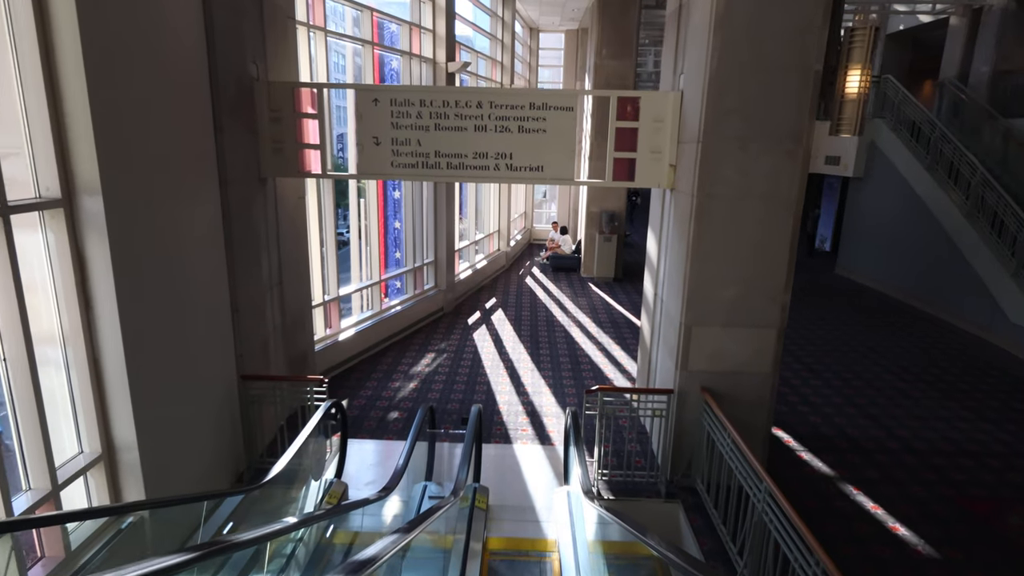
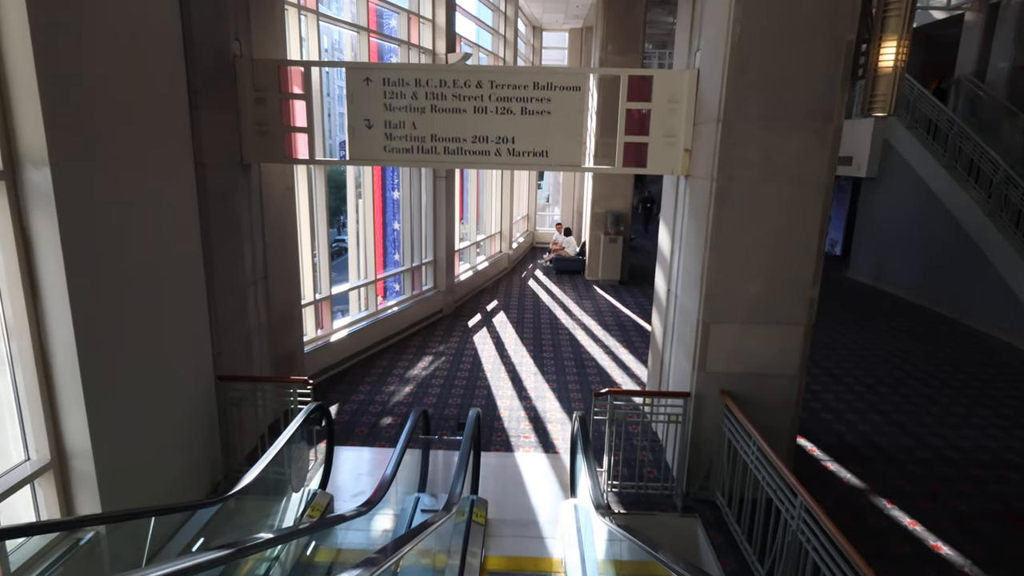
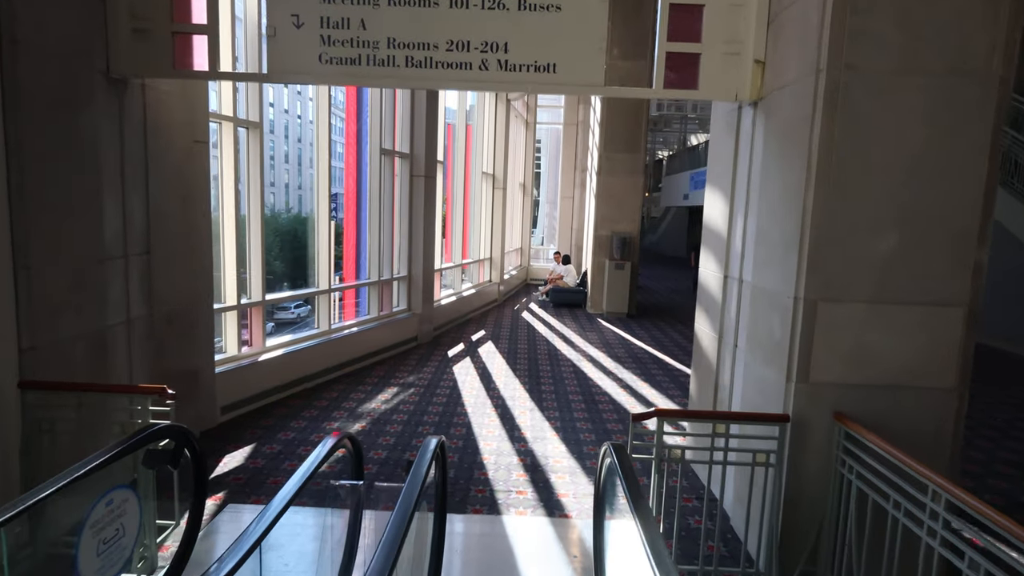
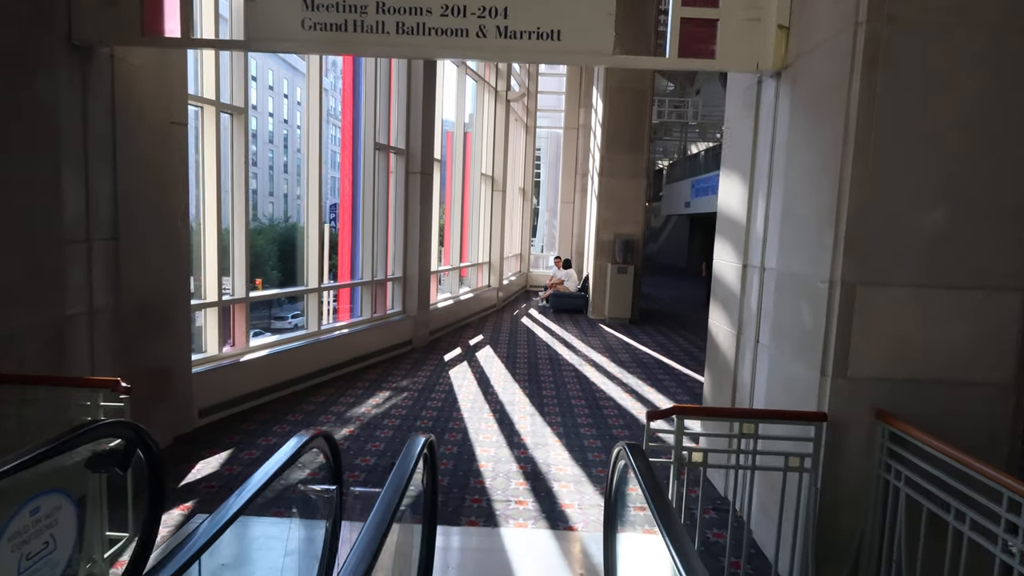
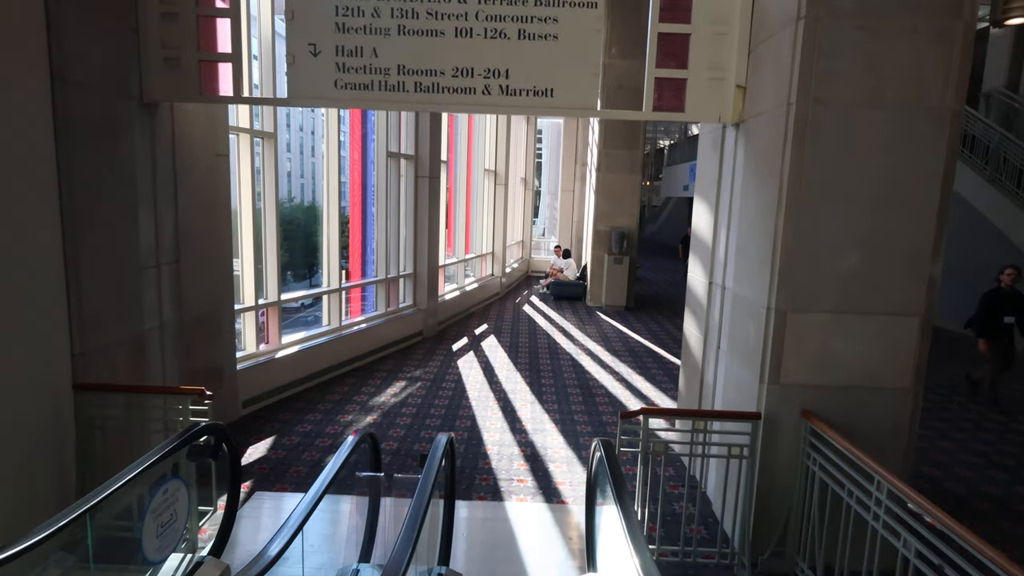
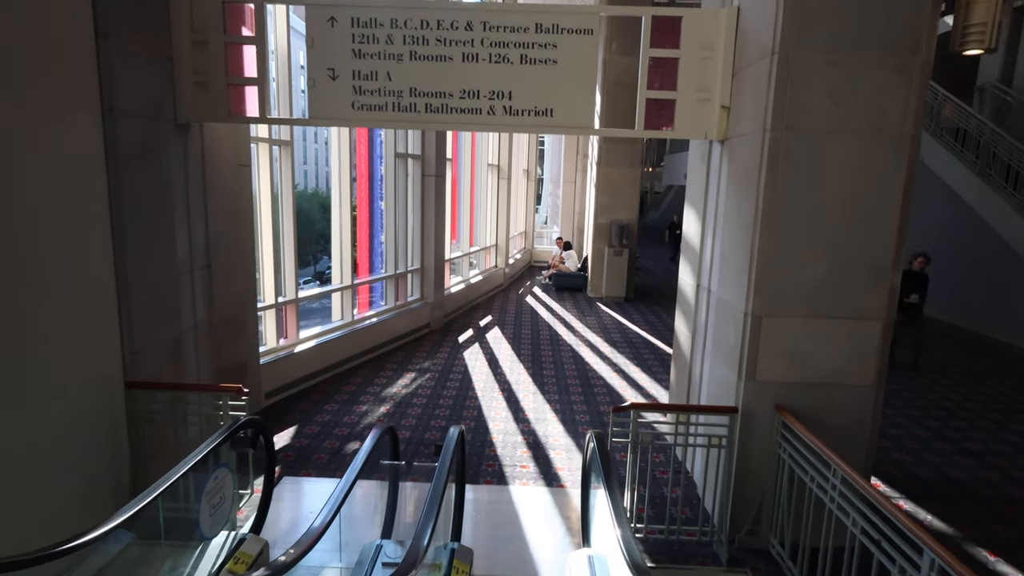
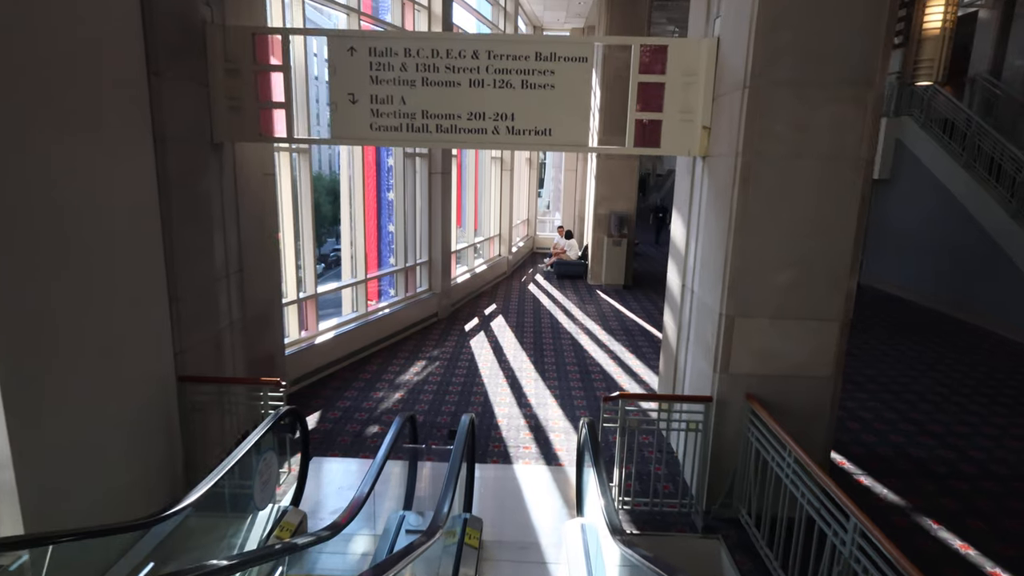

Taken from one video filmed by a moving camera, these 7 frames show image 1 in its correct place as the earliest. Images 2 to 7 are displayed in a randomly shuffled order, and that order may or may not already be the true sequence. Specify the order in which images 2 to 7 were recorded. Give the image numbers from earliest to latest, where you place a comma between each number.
2, 7, 6, 5, 3, 4
